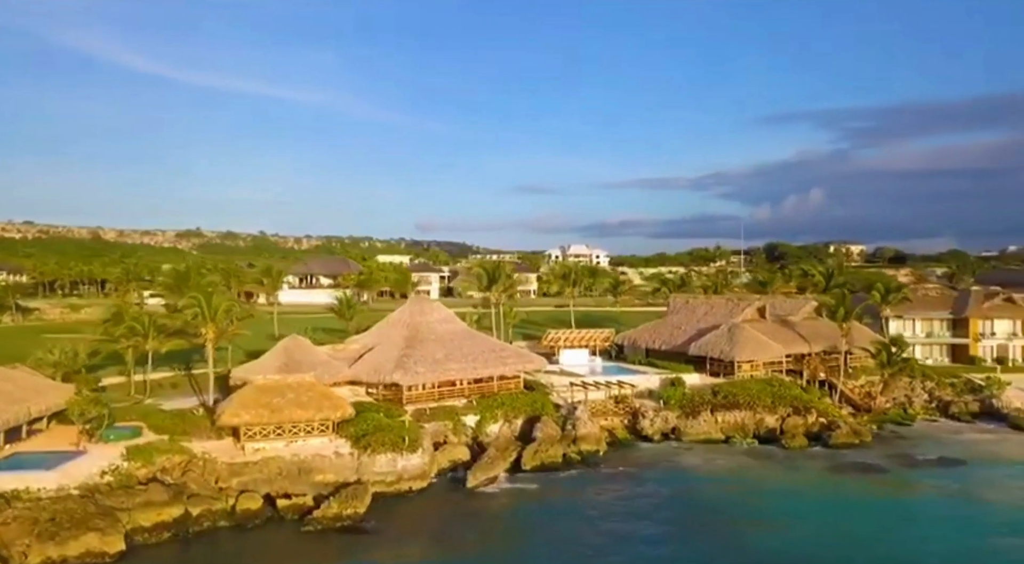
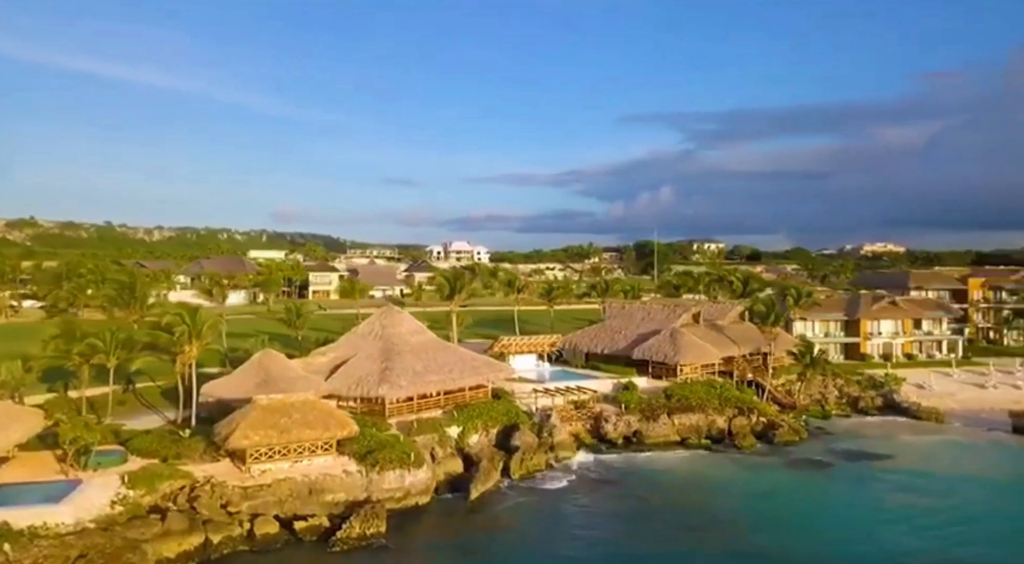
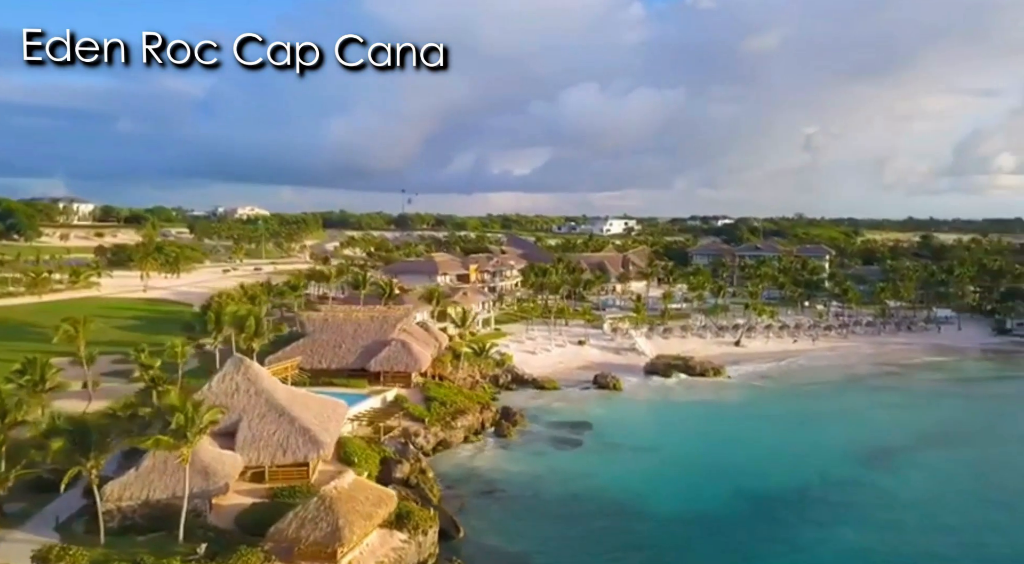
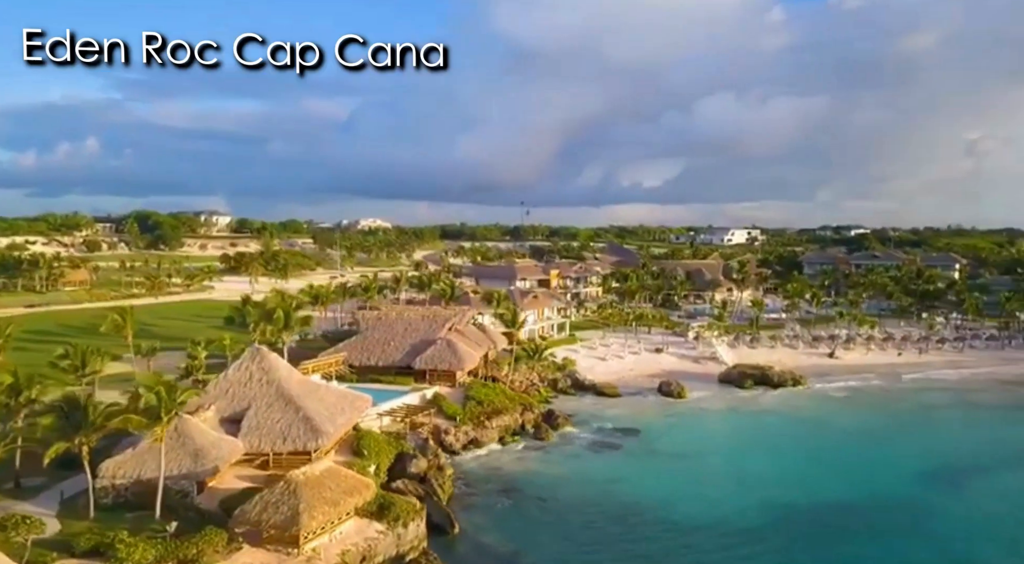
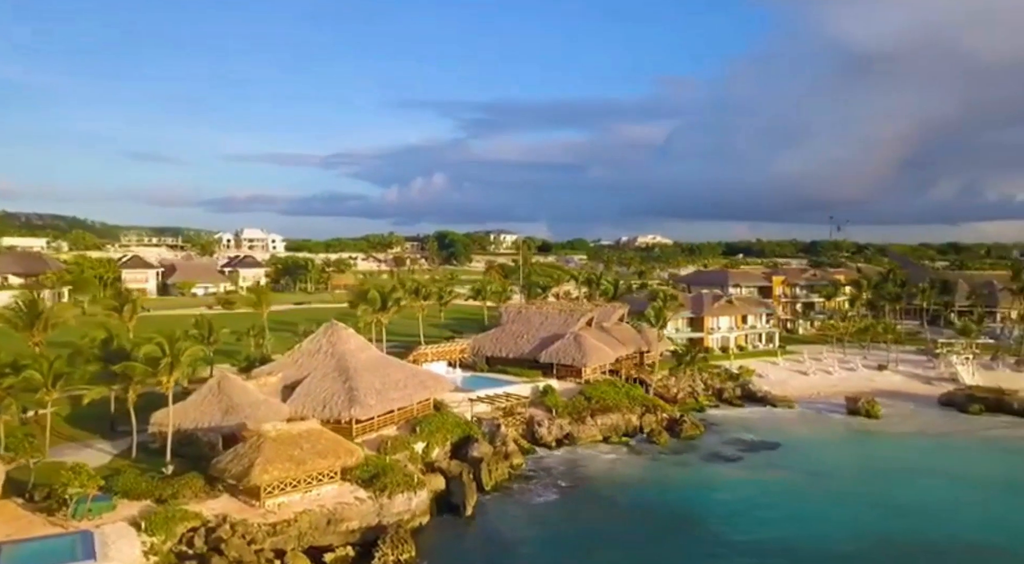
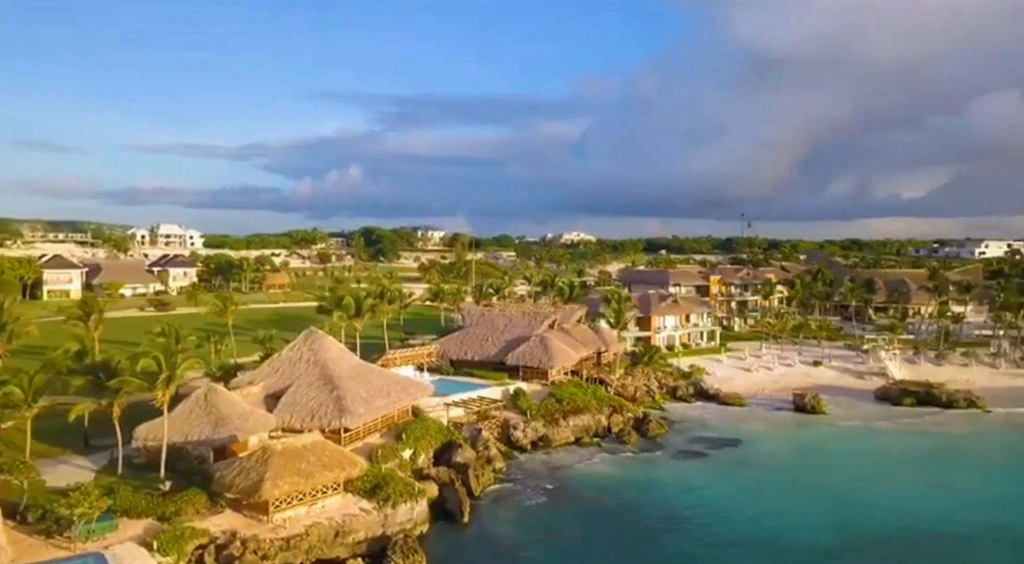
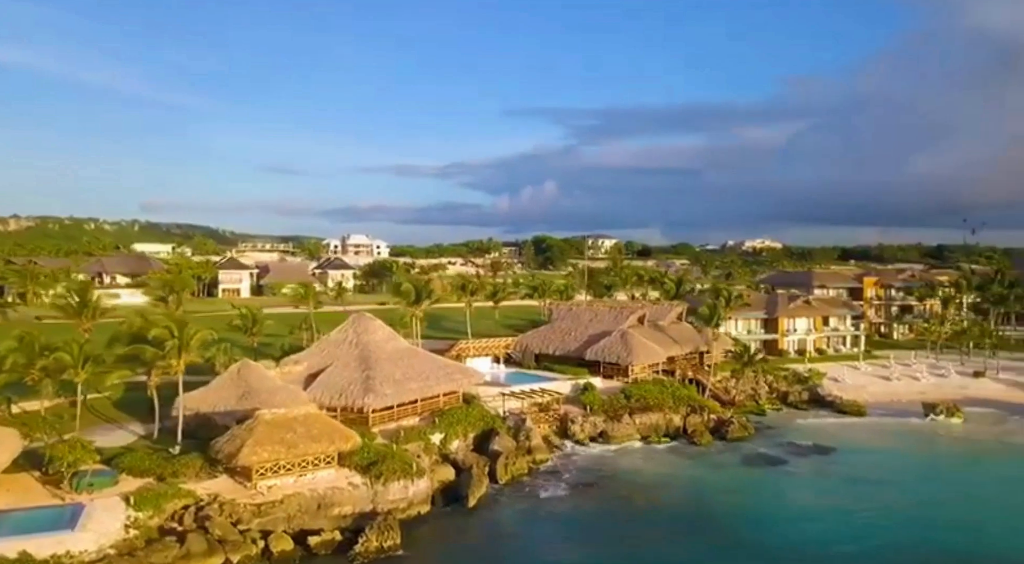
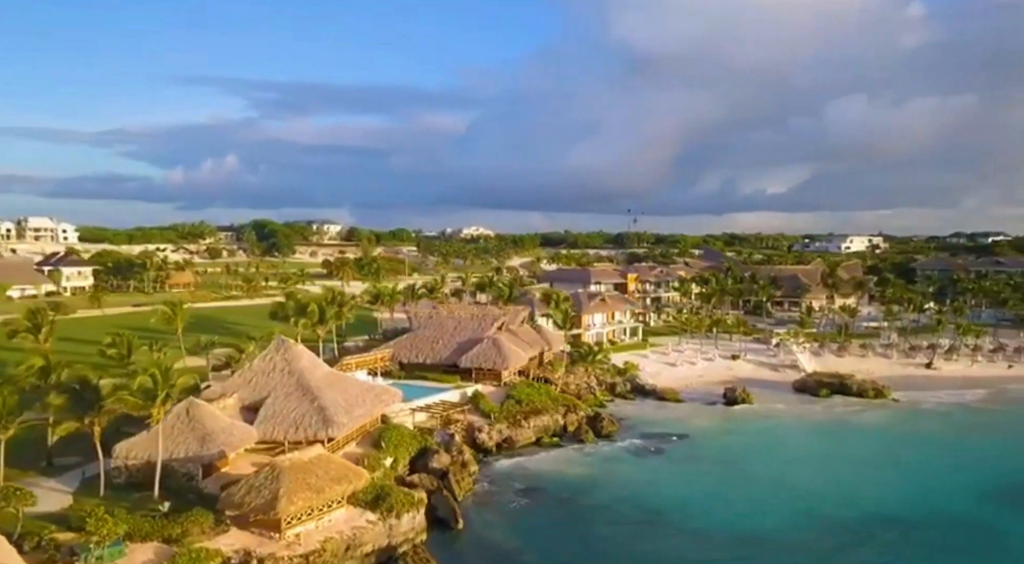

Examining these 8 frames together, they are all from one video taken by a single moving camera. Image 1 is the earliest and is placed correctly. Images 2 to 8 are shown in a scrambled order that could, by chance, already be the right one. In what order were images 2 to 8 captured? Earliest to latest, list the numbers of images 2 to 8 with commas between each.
2, 7, 5, 6, 8, 4, 3
